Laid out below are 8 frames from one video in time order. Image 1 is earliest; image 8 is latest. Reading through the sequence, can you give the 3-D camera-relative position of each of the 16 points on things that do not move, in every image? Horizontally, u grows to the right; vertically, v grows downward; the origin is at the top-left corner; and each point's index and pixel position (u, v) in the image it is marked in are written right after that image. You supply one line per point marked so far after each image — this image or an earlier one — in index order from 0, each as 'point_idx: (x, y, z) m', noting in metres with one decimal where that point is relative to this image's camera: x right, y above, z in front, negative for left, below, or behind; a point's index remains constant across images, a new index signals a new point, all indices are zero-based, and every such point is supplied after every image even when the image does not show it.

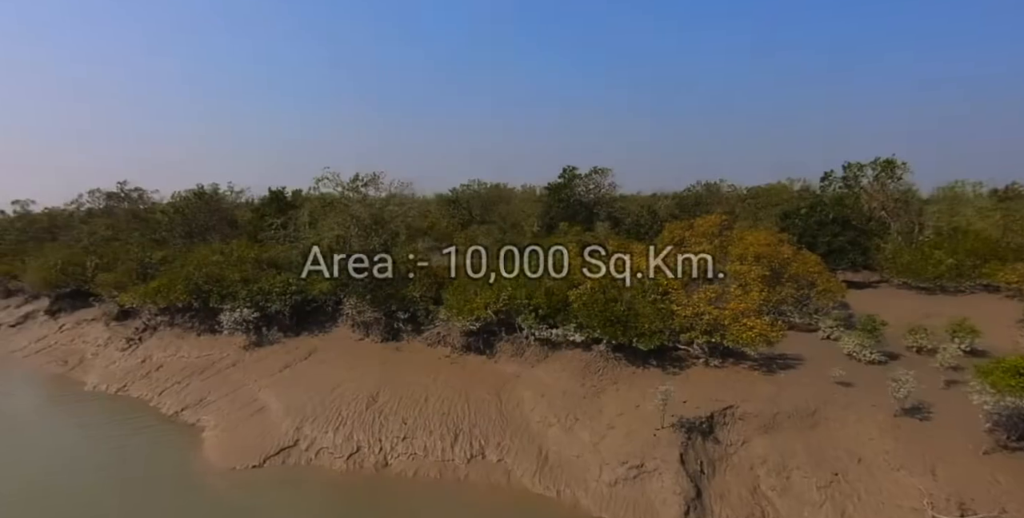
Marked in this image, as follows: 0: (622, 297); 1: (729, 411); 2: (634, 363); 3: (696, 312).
0: (+3.1, -1.1, +16.3) m
1: (+5.1, -3.6, +13.7) m
2: (+3.3, -2.9, +16.0) m
3: (+4.8, -1.4, +15.5) m
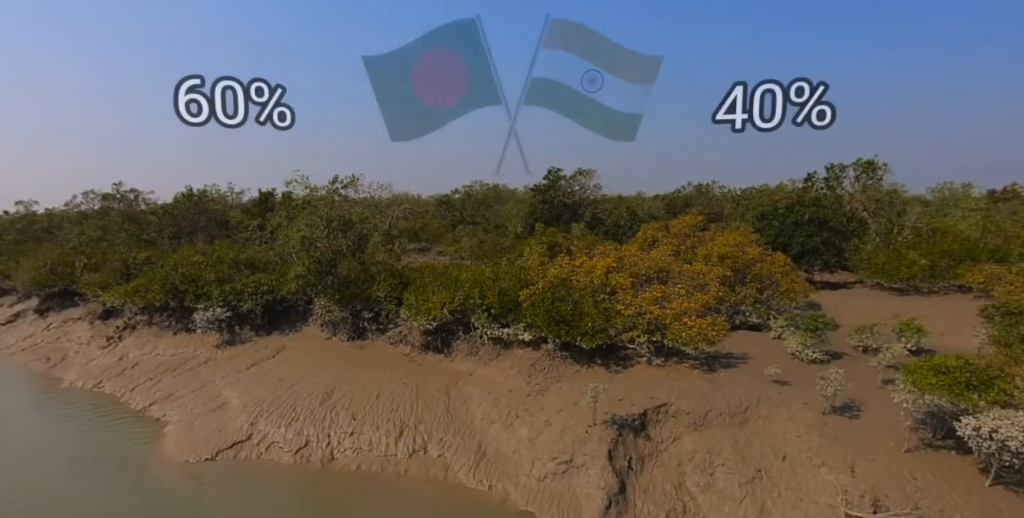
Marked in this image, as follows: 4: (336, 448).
0: (+1.6, -1.1, +16.6) m
1: (+3.5, -3.6, +14.0) m
2: (+1.9, -2.9, +16.3) m
3: (+3.3, -1.4, +15.7) m
4: (-4.7, -5.0, +15.5) m
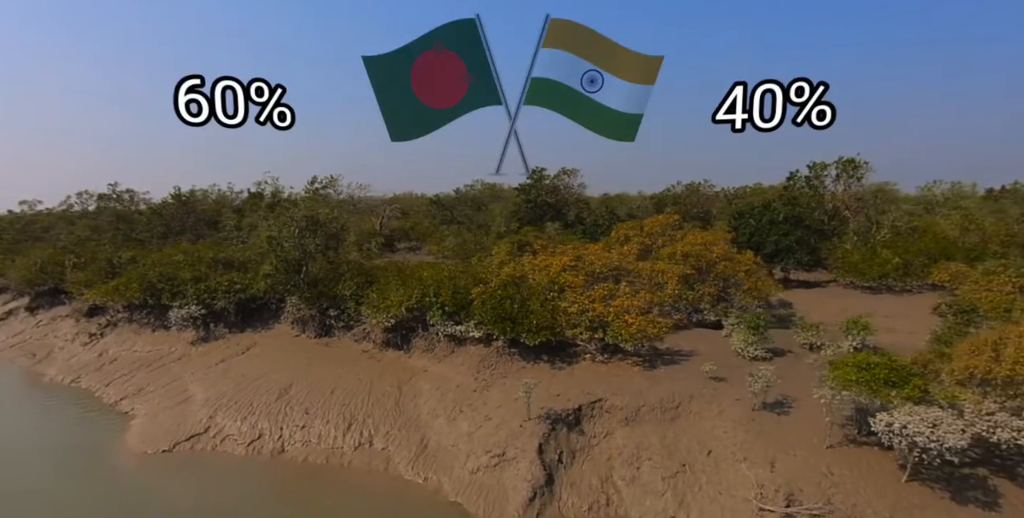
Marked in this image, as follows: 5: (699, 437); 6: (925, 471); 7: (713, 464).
0: (+0.2, -1.1, +16.9) m
1: (+2.0, -3.5, +14.2) m
2: (+0.4, -2.8, +16.6) m
3: (+1.9, -1.4, +16.0) m
4: (-6.2, -5.0, +16.0) m
5: (+4.2, -4.0, +13.0) m
6: (+8.2, -4.1, +11.3) m
7: (+4.3, -4.3, +12.4) m
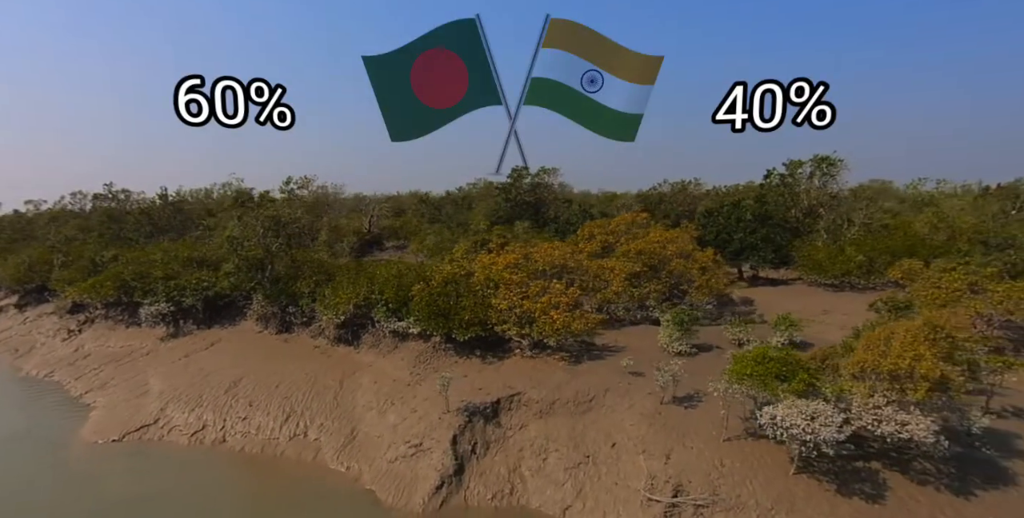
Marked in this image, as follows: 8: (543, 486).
0: (-1.7, -1.0, +17.4) m
1: (+0.1, -3.5, +14.7) m
2: (-1.5, -2.8, +17.1) m
3: (-0.1, -1.3, +16.5) m
4: (-8.1, -4.9, +16.7) m
5: (+2.2, -3.9, +13.4) m
6: (+6.1, -4.1, +11.6) m
7: (+2.2, -4.3, +12.7) m
8: (+0.7, -5.0, +12.8) m
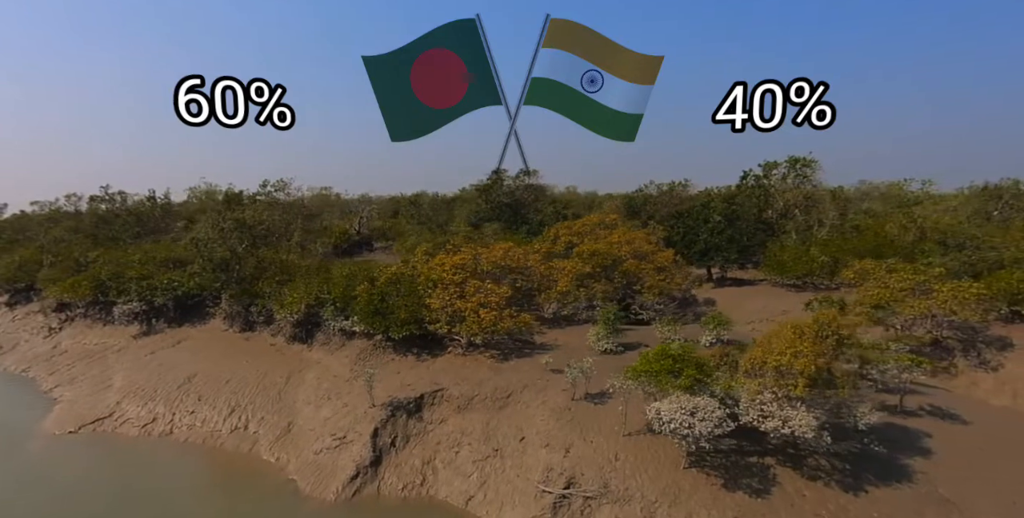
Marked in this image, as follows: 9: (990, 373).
0: (-3.7, -1.0, +18.0) m
1: (-1.9, -3.5, +15.2) m
2: (-3.4, -2.8, +17.6) m
3: (-2.0, -1.3, +17.0) m
4: (-10.0, -4.9, +17.4) m
5: (+0.1, -3.9, +13.8) m
6: (+4.1, -4.1, +11.9) m
7: (+0.2, -4.3, +13.2) m
8: (-1.4, -5.0, +13.3) m
9: (+16.0, -3.8, +19.6) m
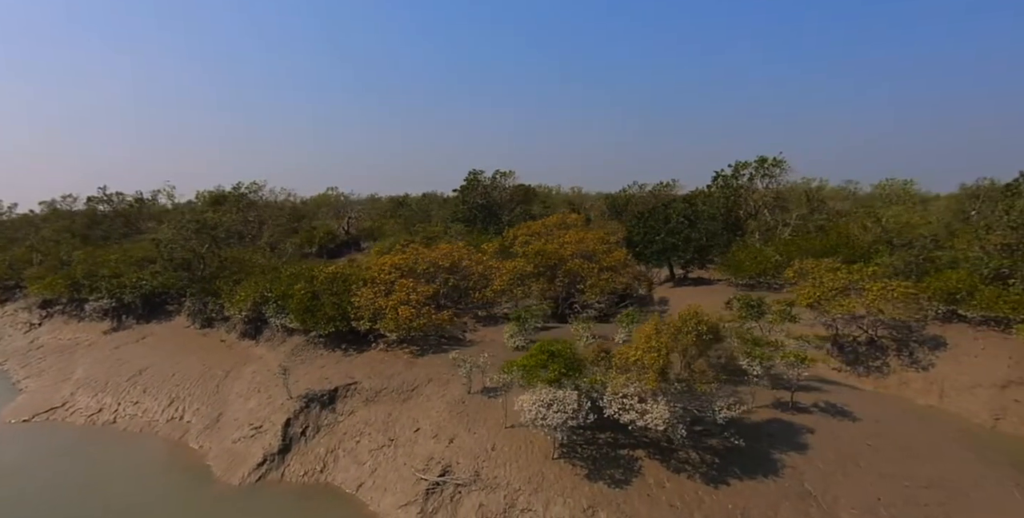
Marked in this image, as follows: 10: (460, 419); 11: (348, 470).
0: (-6.0, -1.0, +18.8) m
1: (-4.4, -3.5, +15.9) m
2: (-5.8, -2.8, +18.4) m
3: (-4.4, -1.3, +17.7) m
4: (-12.4, -4.9, +18.5) m
5: (-2.4, -3.9, +14.5) m
6: (+1.5, -4.1, +12.4) m
7: (-2.3, -4.3, +13.8) m
8: (-3.9, -4.9, +14.0) m
9: (+13.7, -3.8, +19.6) m
10: (-1.2, -3.8, +13.8) m
11: (-3.9, -5.0, +13.9) m
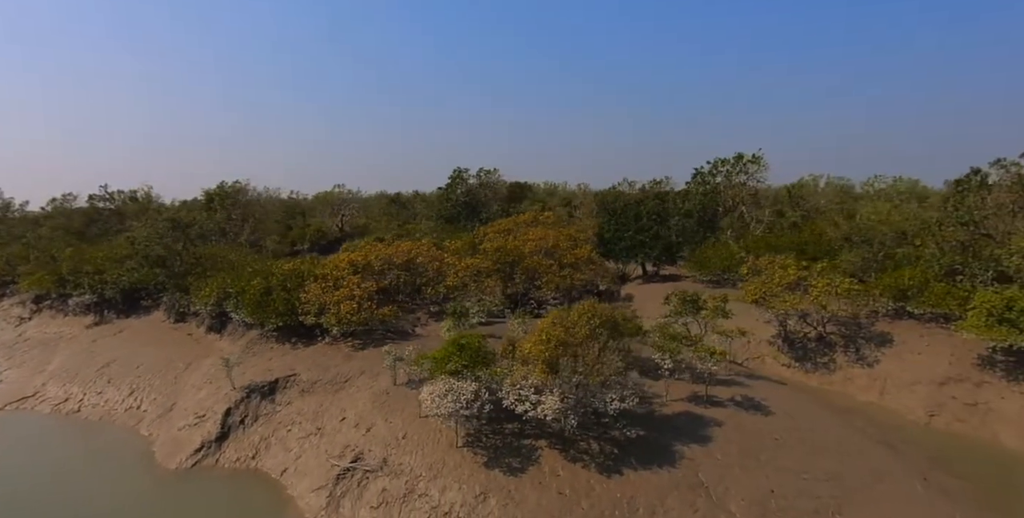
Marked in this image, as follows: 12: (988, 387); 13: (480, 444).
0: (-7.8, -0.9, +19.5) m
1: (-6.3, -3.4, +16.6) m
2: (-7.6, -2.7, +19.2) m
3: (-6.3, -1.2, +18.4) m
4: (-14.2, -4.8, +19.5) m
5: (-4.3, -3.8, +15.1) m
6: (-0.6, -4.0, +12.9) m
7: (-4.3, -4.2, +14.5) m
8: (-5.9, -4.9, +14.7) m
9: (+11.9, -3.7, +19.8) m
10: (-3.2, -3.7, +14.4) m
11: (-5.9, -5.0, +14.6) m
12: (+14.3, -3.8, +17.5) m
13: (-0.6, -4.0, +12.8) m
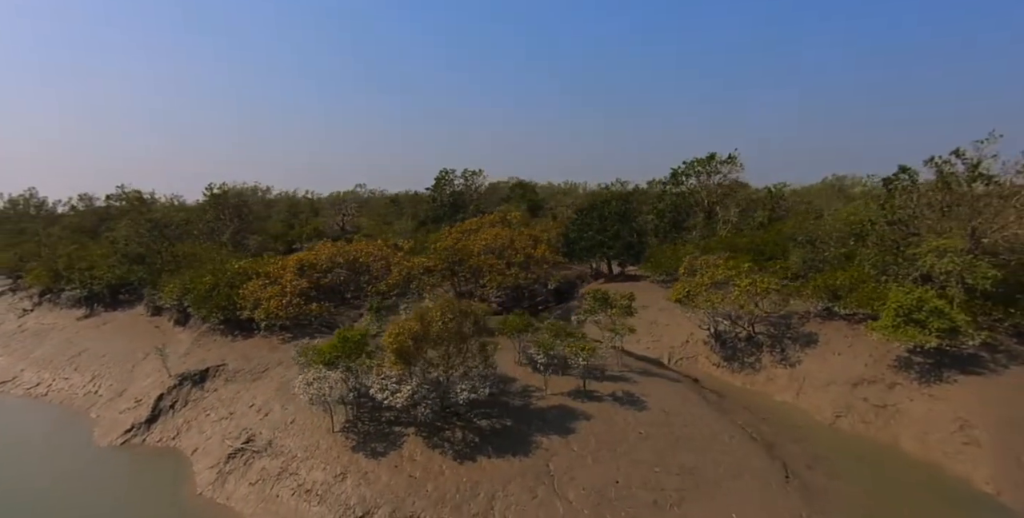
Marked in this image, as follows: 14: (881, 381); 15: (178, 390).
0: (-10.3, -0.8, +21.0) m
1: (-9.0, -3.3, +18.0) m
2: (-10.2, -2.6, +20.6) m
3: (-8.9, -1.1, +19.8) m
4: (-16.8, -4.7, +21.4) m
5: (-7.2, -3.8, +16.4) m
6: (-3.6, -4.0, +13.9) m
7: (-7.2, -4.2, +15.7) m
8: (-8.7, -4.8, +16.1) m
9: (+9.4, -3.8, +19.9) m
10: (-6.1, -3.7, +15.6) m
11: (-8.7, -4.9, +16.0) m
12: (+11.6, -3.9, +17.6) m
13: (-3.6, -4.0, +13.8) m
14: (+11.3, -3.7, +18.0) m
15: (-10.1, -3.9, +17.7) m
